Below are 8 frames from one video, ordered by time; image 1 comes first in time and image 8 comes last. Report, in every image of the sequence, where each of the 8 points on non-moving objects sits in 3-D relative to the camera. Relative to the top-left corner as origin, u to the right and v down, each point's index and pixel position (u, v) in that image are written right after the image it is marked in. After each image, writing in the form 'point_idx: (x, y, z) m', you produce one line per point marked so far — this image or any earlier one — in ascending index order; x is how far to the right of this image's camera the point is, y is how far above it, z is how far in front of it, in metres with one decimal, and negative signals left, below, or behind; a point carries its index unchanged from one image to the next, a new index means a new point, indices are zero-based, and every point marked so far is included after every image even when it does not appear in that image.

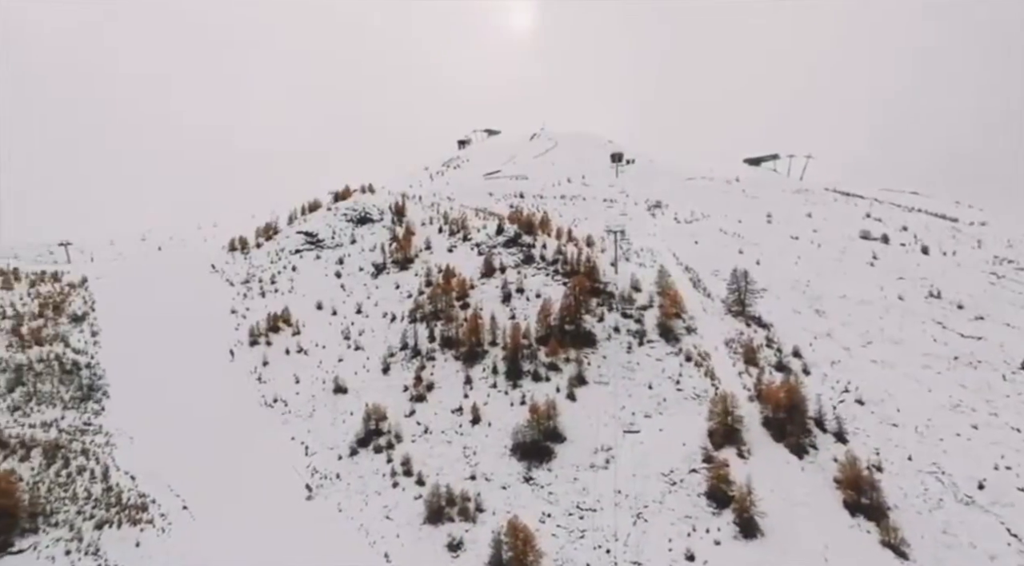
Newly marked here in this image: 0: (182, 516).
0: (-8.8, -6.2, +17.5) m
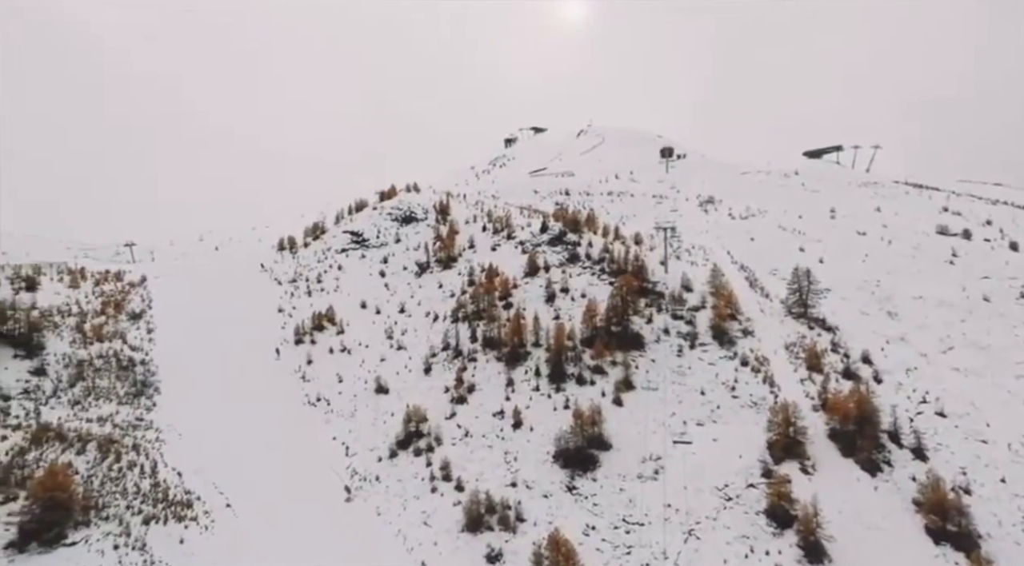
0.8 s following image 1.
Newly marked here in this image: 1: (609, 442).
0: (-7.6, -6.2, +17.4) m
1: (+2.6, -4.2, +16.8) m
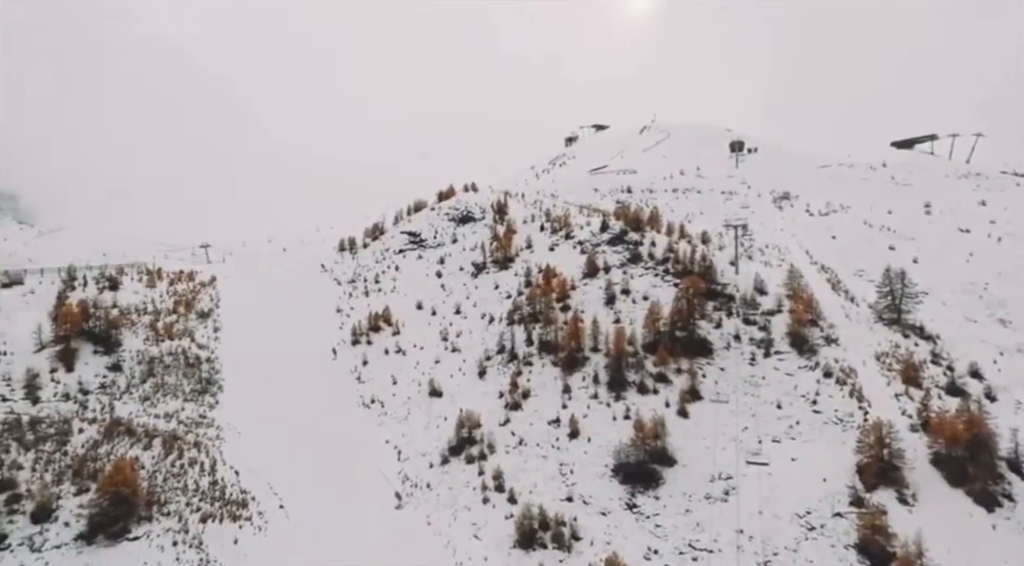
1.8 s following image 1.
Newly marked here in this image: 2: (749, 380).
0: (-6.2, -6.1, +17.1) m
1: (+3.9, -4.3, +15.5) m
2: (+6.6, -2.7, +17.6) m
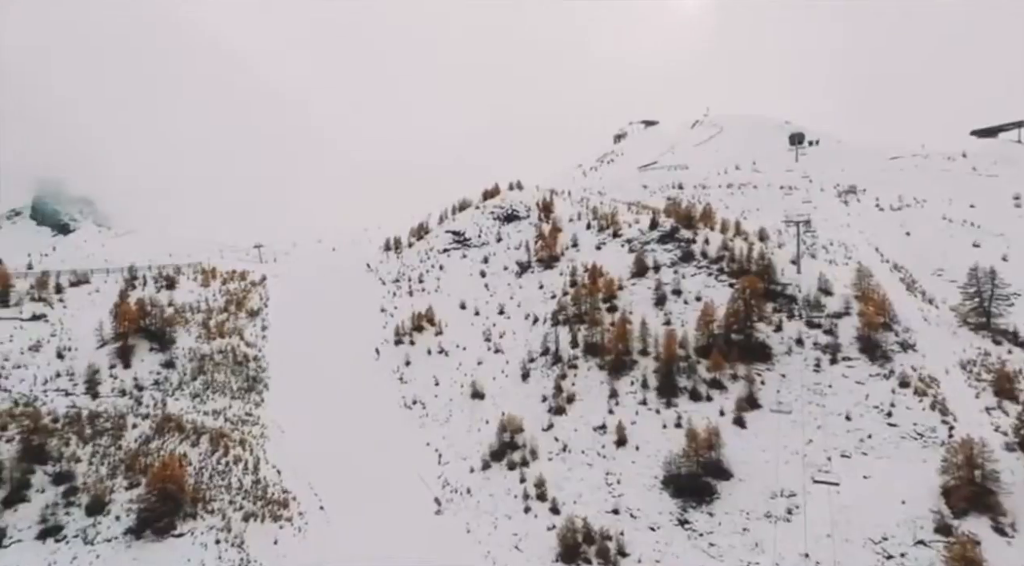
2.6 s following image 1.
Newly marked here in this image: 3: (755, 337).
0: (-5.0, -6.1, +16.7) m
1: (+4.9, -4.3, +14.4) m
2: (+7.7, -2.7, +16.3) m
3: (+6.9, -1.5, +18.0) m
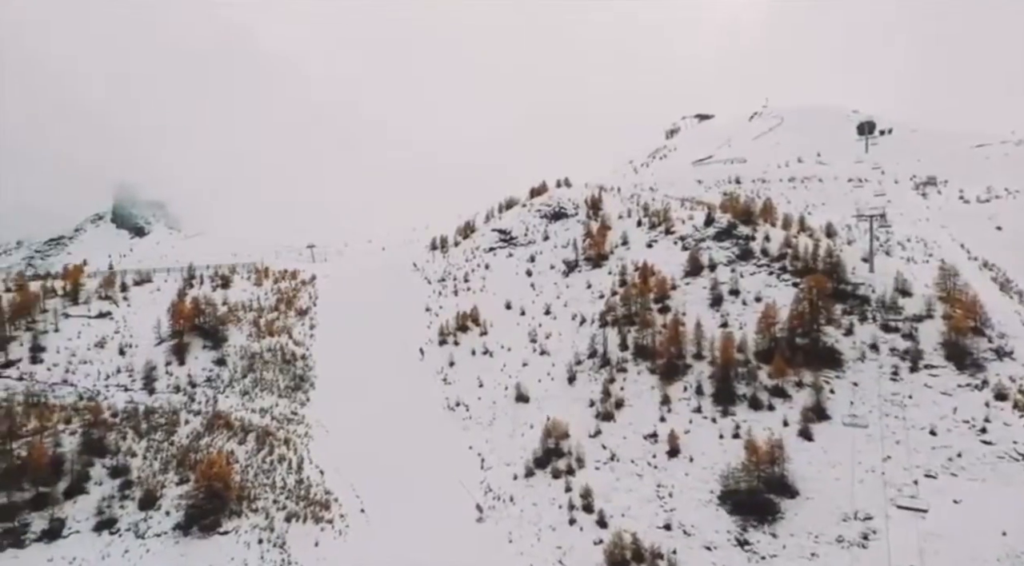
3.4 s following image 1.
0: (-3.9, -6.0, +16.3) m
1: (+5.8, -4.2, +13.2) m
2: (+8.7, -2.7, +14.9) m
3: (+8.1, -1.5, +16.6) m
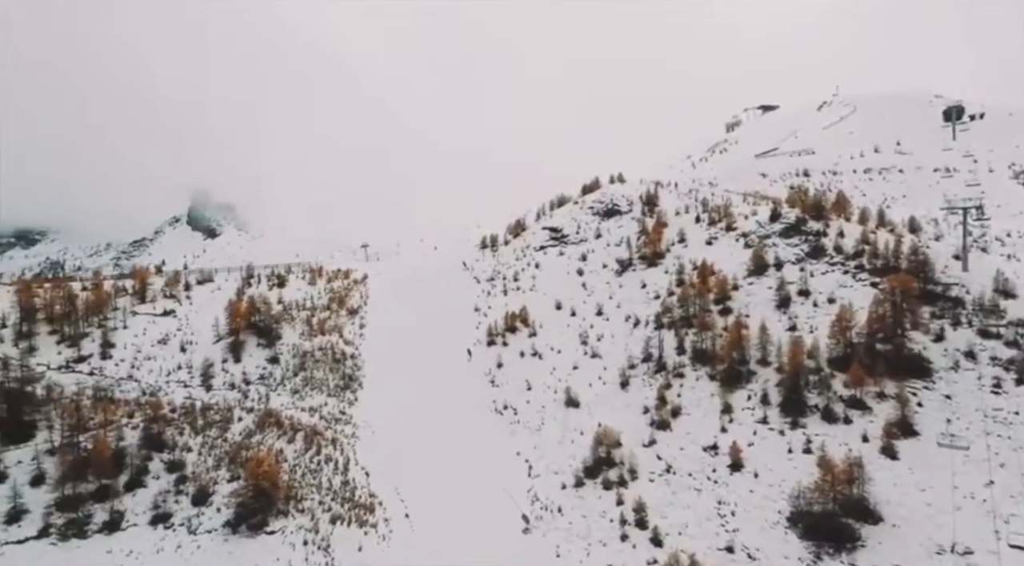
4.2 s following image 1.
0: (-2.8, -6.0, +15.6) m
1: (+6.7, -4.2, +11.7) m
2: (+9.8, -2.7, +13.2) m
3: (+9.2, -1.5, +15.0) m
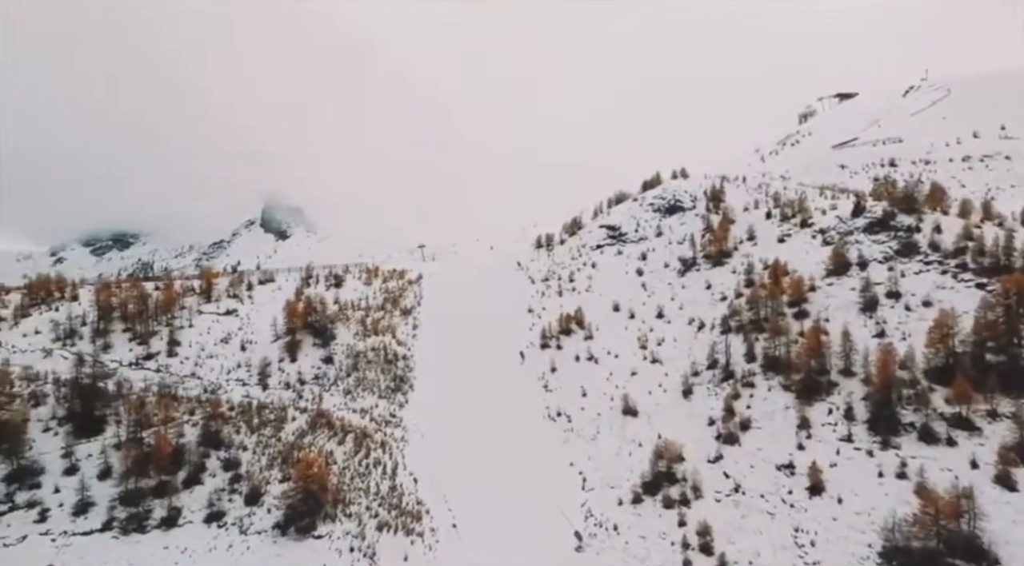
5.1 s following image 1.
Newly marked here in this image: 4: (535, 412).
0: (-1.6, -6.0, +14.7) m
1: (+7.5, -4.2, +10.0) m
2: (+10.7, -2.7, +11.2) m
3: (+10.3, -1.5, +13.0) m
4: (+0.6, -4.0, +19.5) m
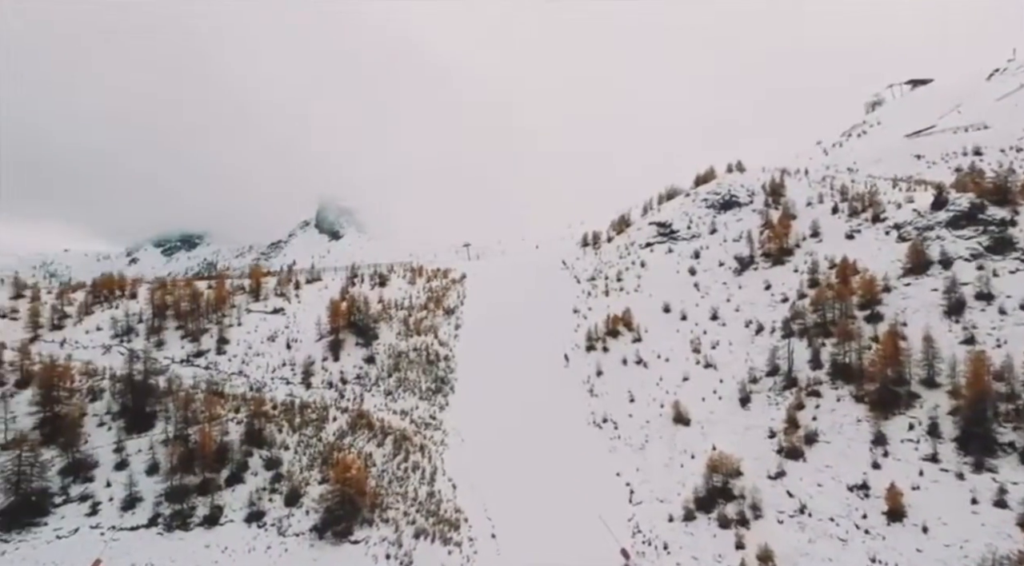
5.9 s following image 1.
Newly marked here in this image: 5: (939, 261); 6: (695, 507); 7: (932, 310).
0: (-0.7, -5.9, +13.8) m
1: (+8.0, -4.2, +8.4) m
2: (+11.3, -2.7, +9.4) m
3: (+11.1, -1.5, +11.3) m
4: (+1.9, -4.0, +18.4) m
5: (+10.9, +0.6, +16.5) m
6: (+3.7, -4.7, +13.0) m
7: (+9.9, -0.6, +15.1) m
